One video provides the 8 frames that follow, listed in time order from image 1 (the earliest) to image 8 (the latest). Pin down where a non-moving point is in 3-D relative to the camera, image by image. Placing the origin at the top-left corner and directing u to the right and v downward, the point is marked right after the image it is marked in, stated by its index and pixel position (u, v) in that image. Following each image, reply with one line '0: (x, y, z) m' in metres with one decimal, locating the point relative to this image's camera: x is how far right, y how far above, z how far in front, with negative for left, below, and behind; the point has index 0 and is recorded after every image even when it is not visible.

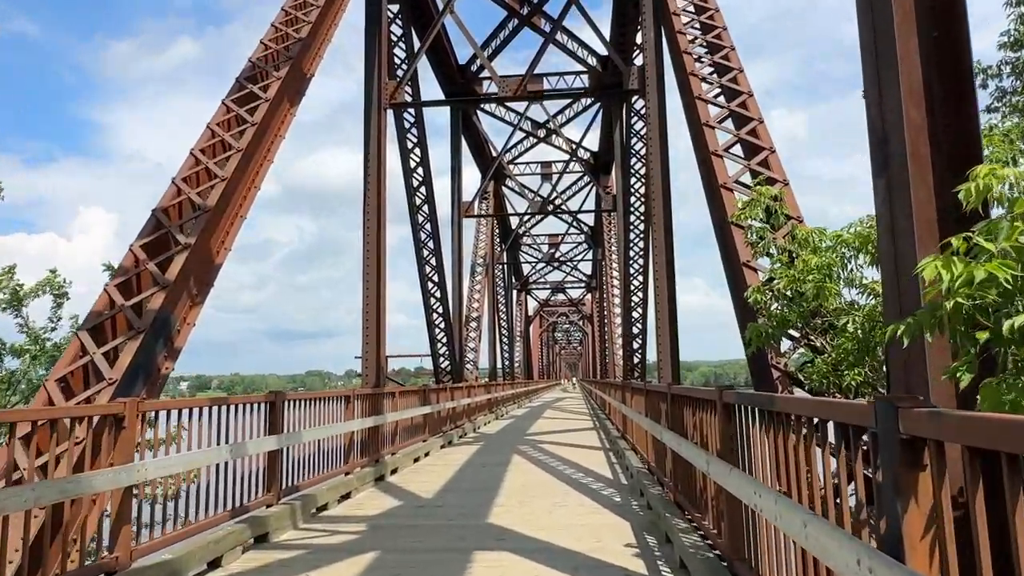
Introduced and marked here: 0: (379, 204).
0: (-2.2, +1.4, +12.1) m
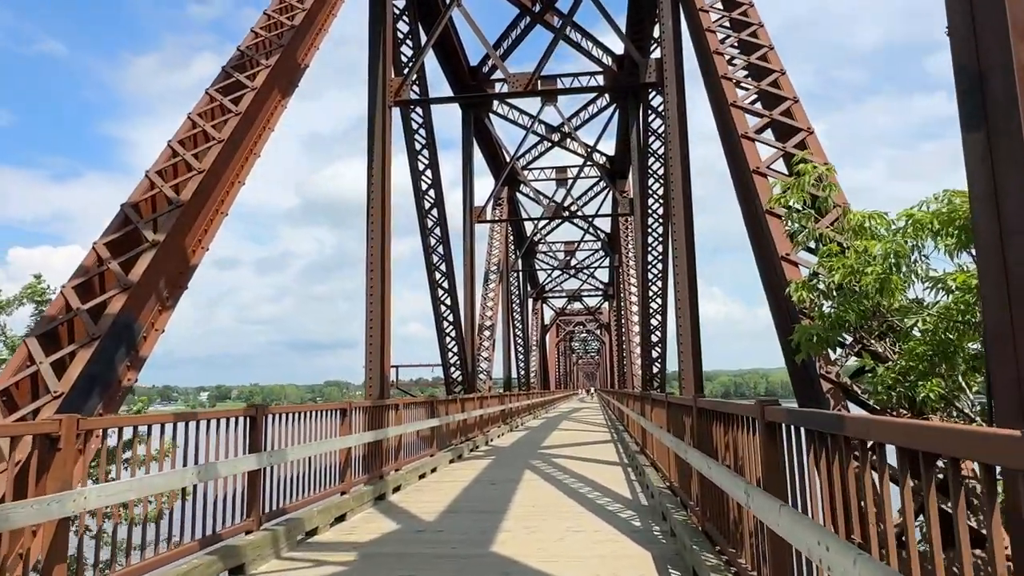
0: (-2.0, +1.3, +11.5) m
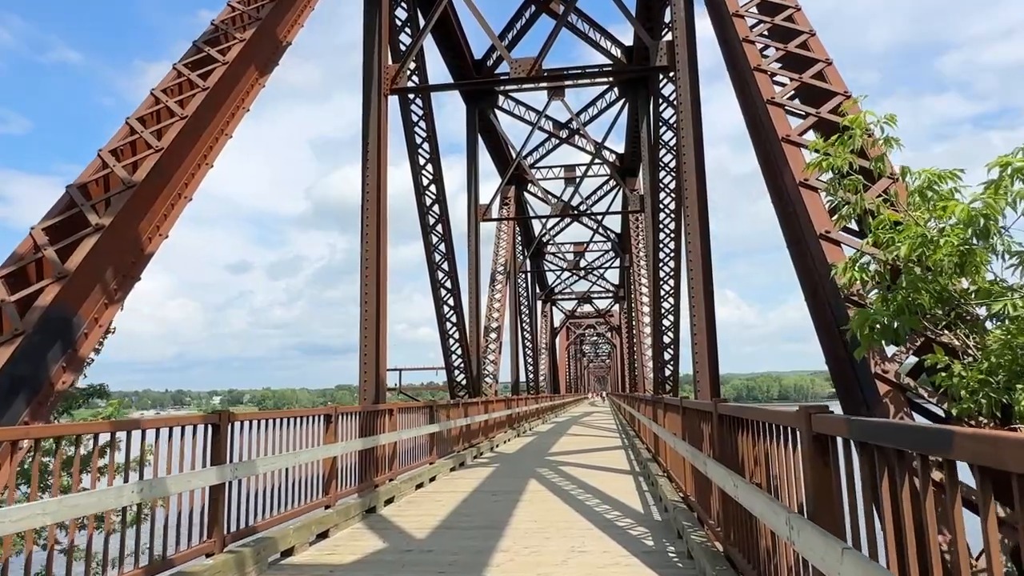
0: (-2.0, +1.3, +10.9) m
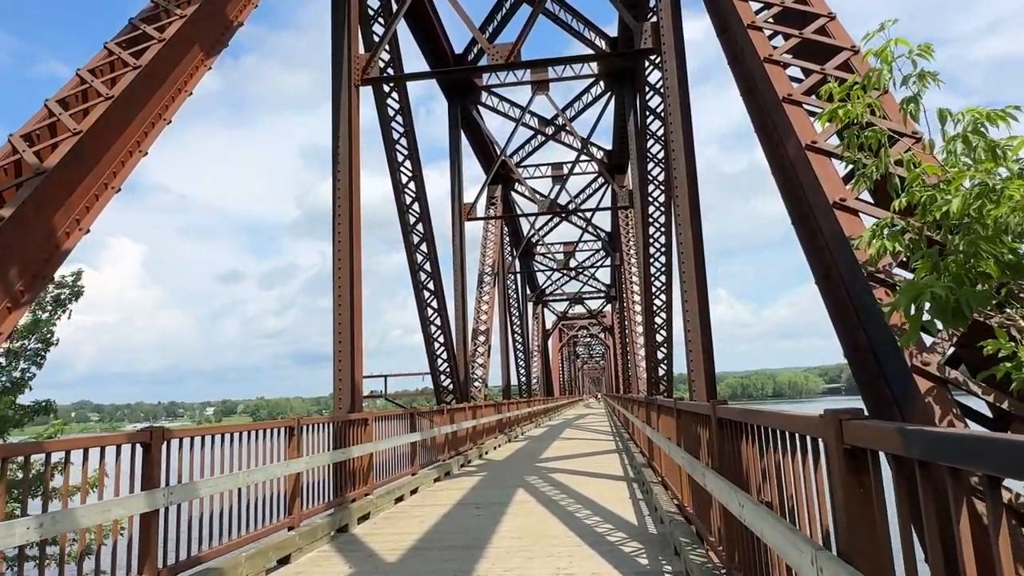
0: (-2.2, +1.3, +10.3) m
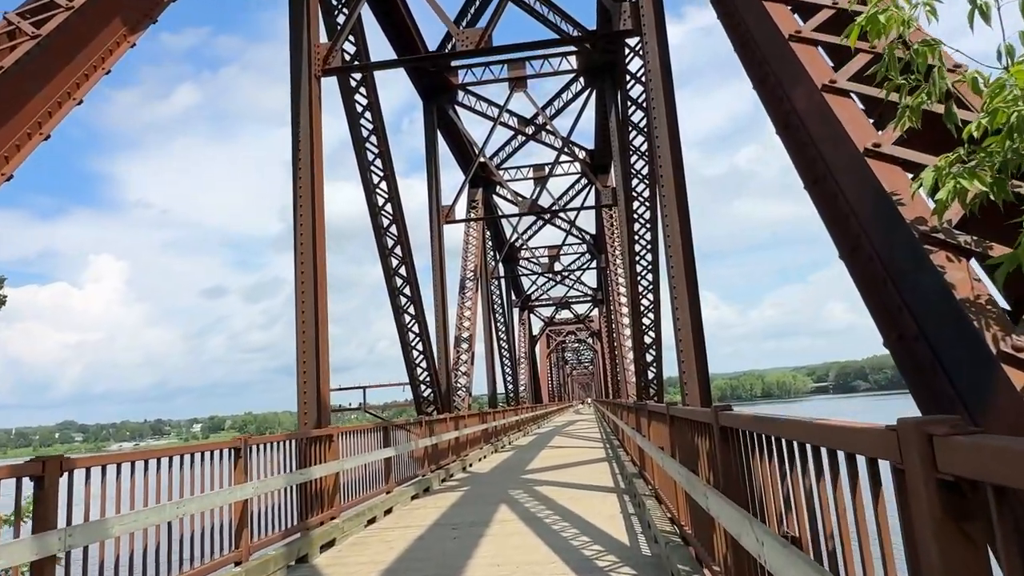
0: (-2.6, +1.2, +9.6) m
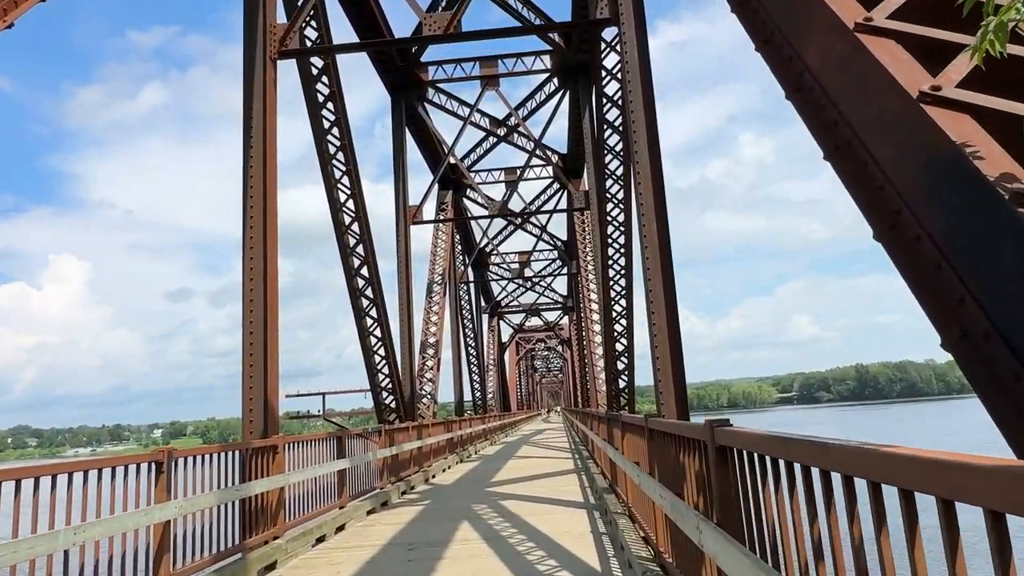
0: (-3.0, +1.2, +8.9) m
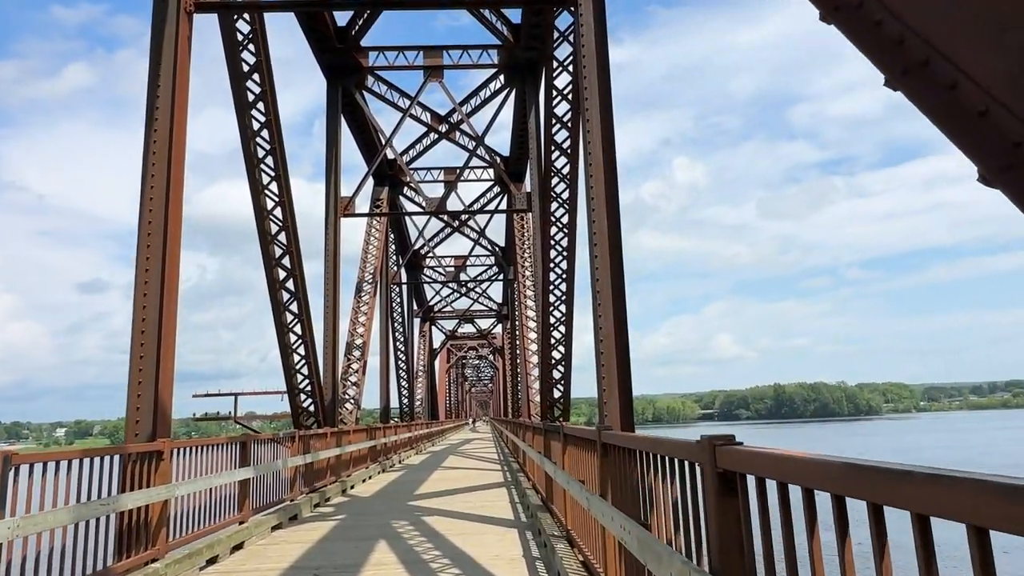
0: (-3.6, +1.4, +7.8) m
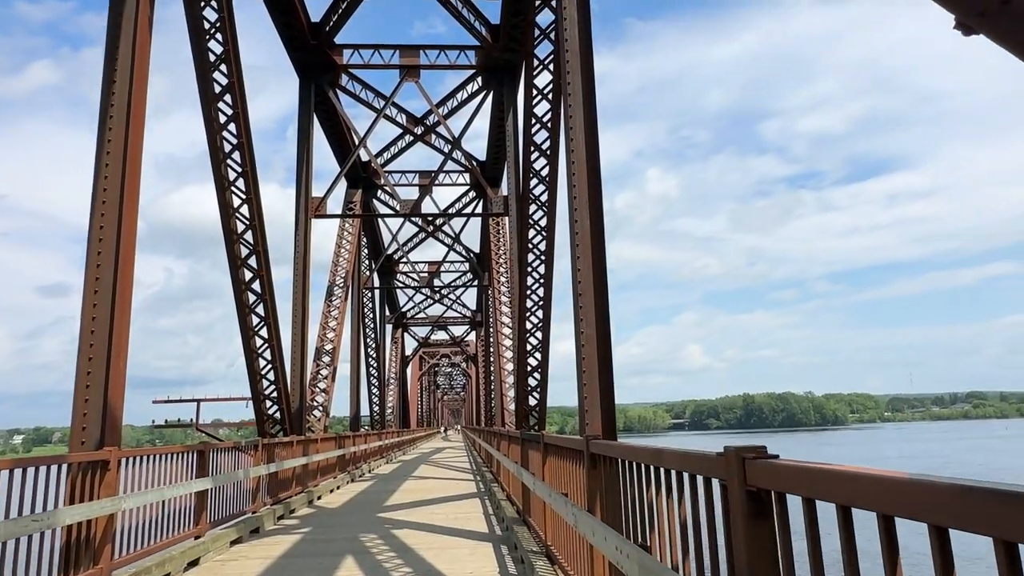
0: (-3.8, +1.5, +7.3) m
